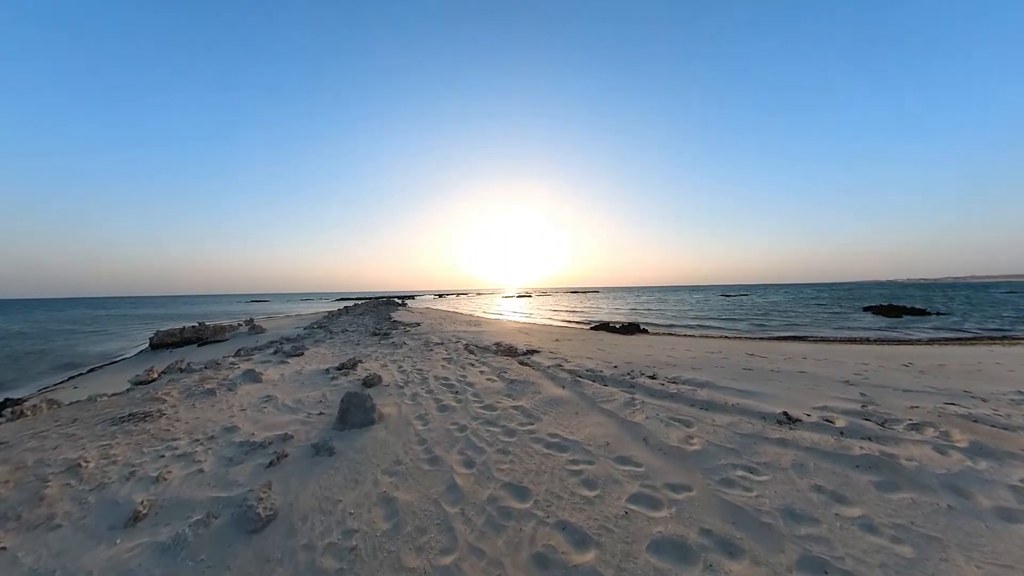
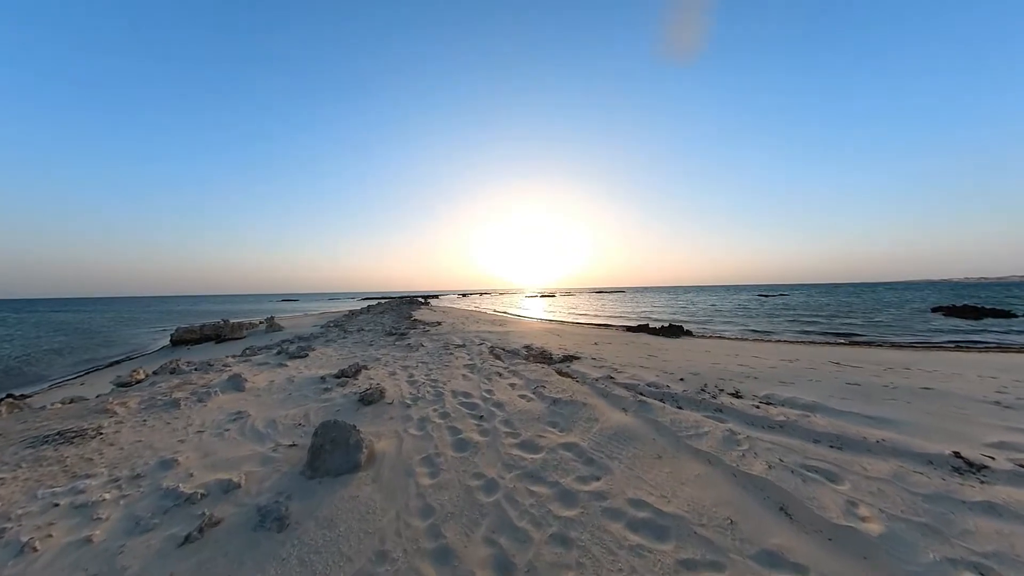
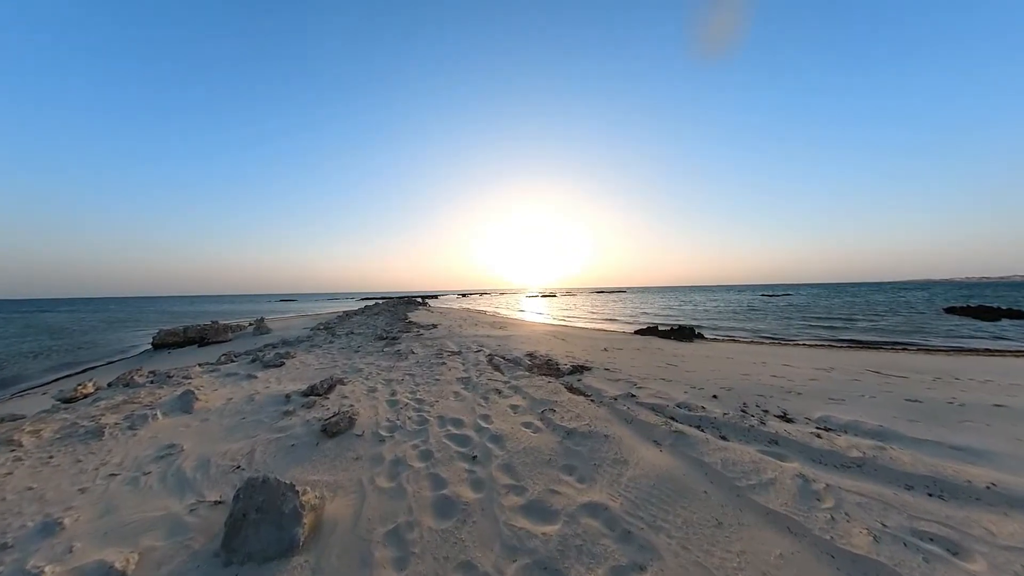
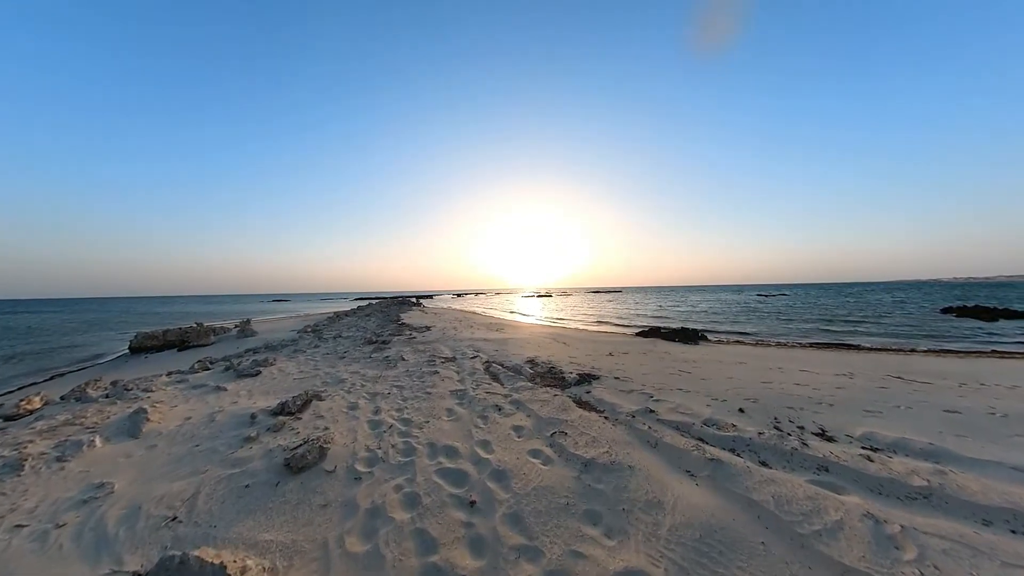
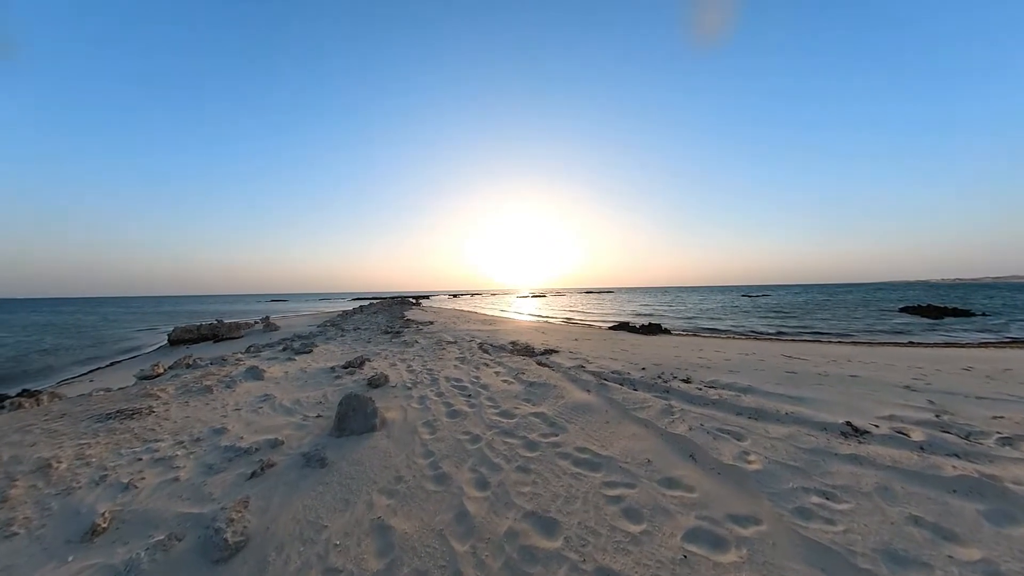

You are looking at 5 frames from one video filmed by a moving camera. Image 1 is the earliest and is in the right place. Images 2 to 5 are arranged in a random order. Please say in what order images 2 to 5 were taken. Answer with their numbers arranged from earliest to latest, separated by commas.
5, 2, 3, 4
